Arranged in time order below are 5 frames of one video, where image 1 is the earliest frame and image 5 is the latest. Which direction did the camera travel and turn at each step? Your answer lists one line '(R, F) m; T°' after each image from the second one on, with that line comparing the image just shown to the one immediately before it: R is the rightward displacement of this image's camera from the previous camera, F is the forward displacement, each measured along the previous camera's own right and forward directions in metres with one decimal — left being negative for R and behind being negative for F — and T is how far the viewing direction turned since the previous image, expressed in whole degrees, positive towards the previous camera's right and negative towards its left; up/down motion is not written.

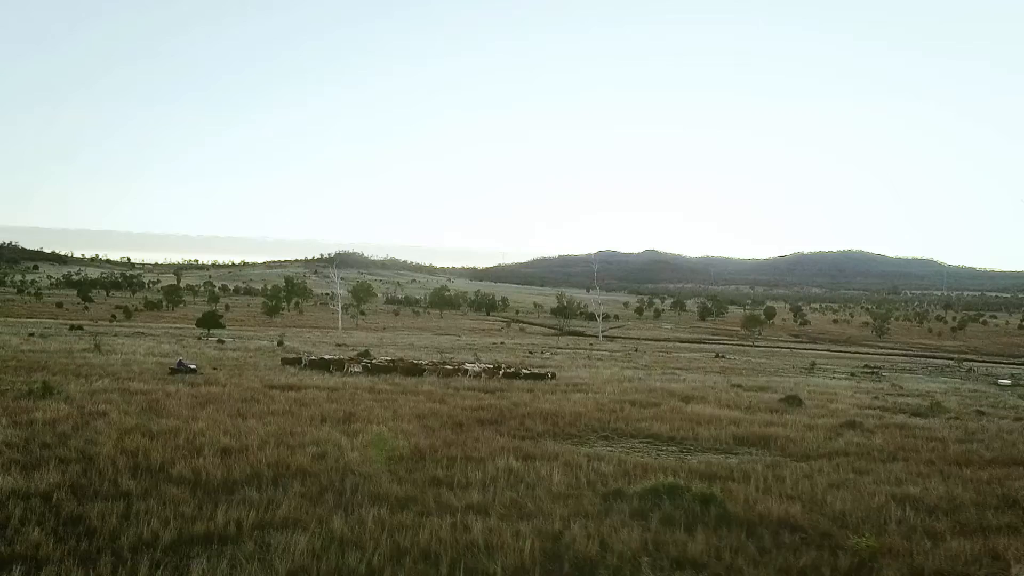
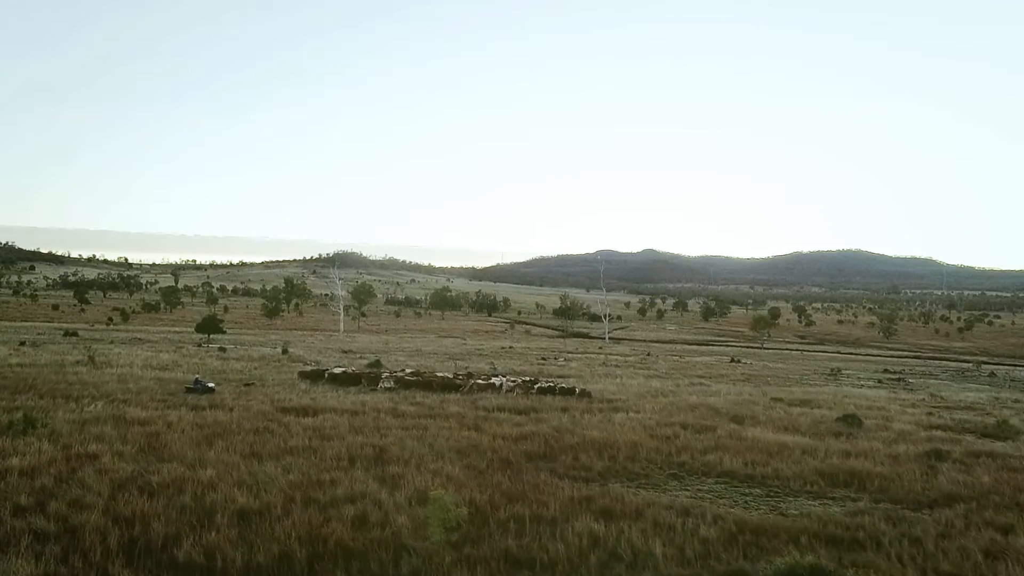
(-0.9, +1.4) m; 0°
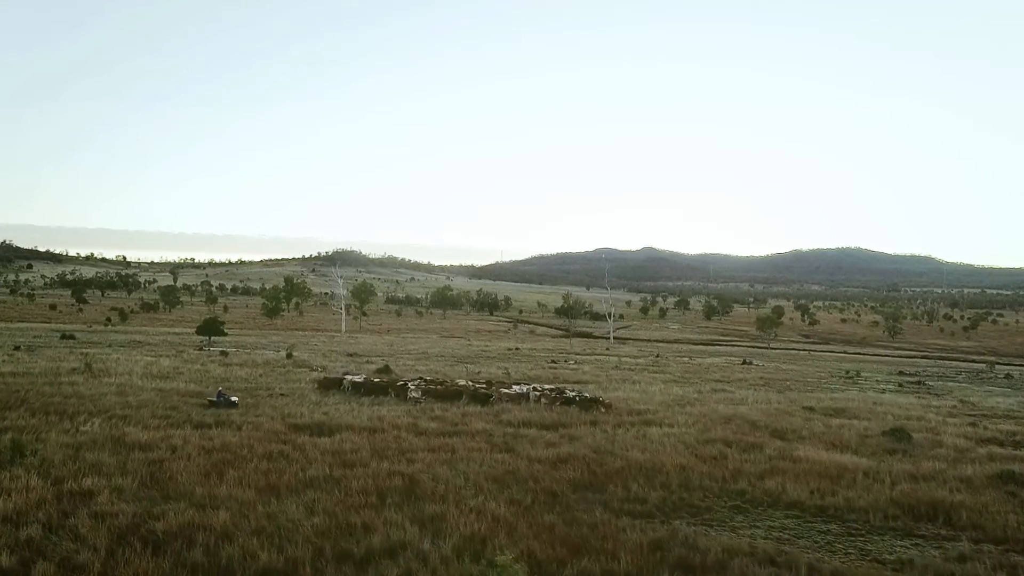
(-0.6, +0.9) m; 0°
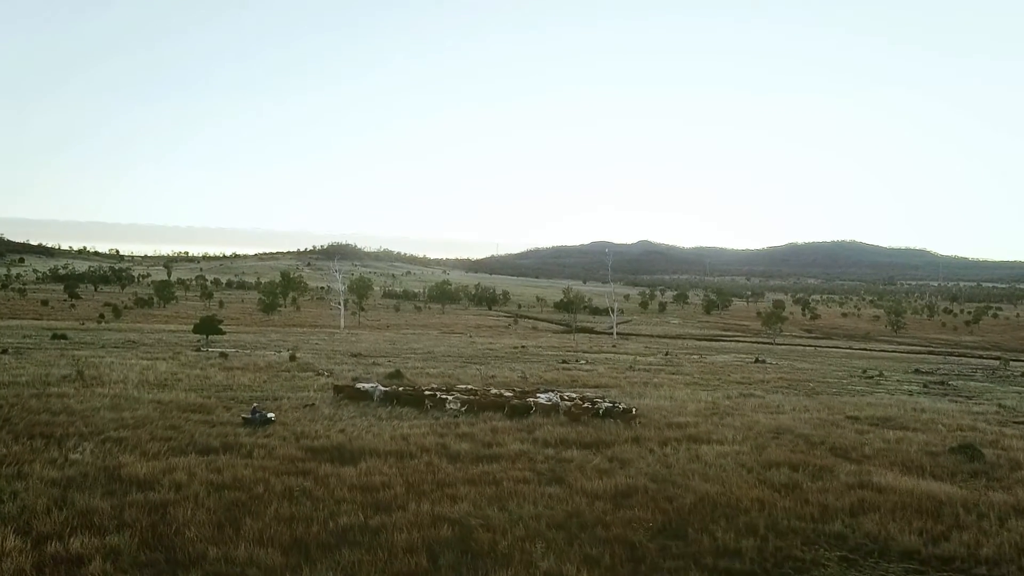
(-0.9, +1.3) m; 0°
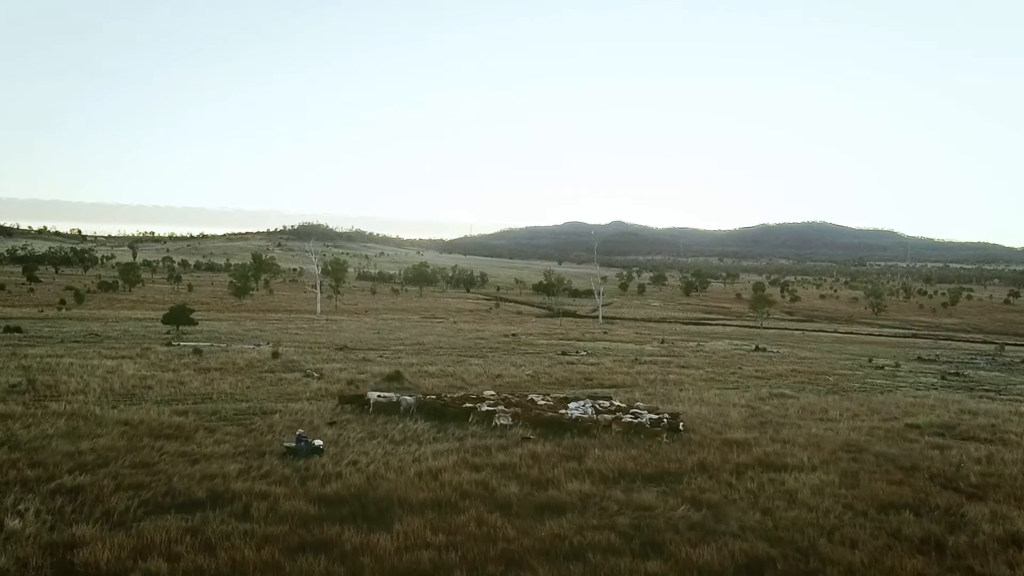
(-1.3, +2.2) m; +2°
